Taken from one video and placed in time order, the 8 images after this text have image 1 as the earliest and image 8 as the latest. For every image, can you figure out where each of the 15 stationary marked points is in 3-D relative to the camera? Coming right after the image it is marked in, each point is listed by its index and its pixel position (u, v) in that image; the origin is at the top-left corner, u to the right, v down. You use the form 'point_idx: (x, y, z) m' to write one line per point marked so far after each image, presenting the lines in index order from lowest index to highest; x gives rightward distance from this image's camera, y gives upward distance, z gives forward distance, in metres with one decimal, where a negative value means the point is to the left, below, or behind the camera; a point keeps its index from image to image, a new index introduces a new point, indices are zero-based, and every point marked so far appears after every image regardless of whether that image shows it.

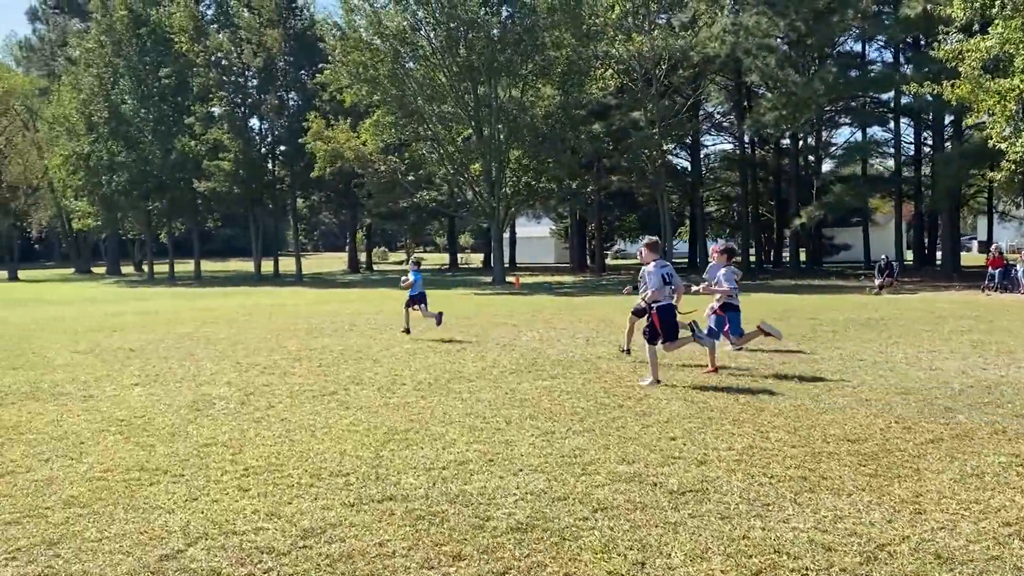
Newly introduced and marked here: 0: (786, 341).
0: (+3.3, -0.6, +12.4) m
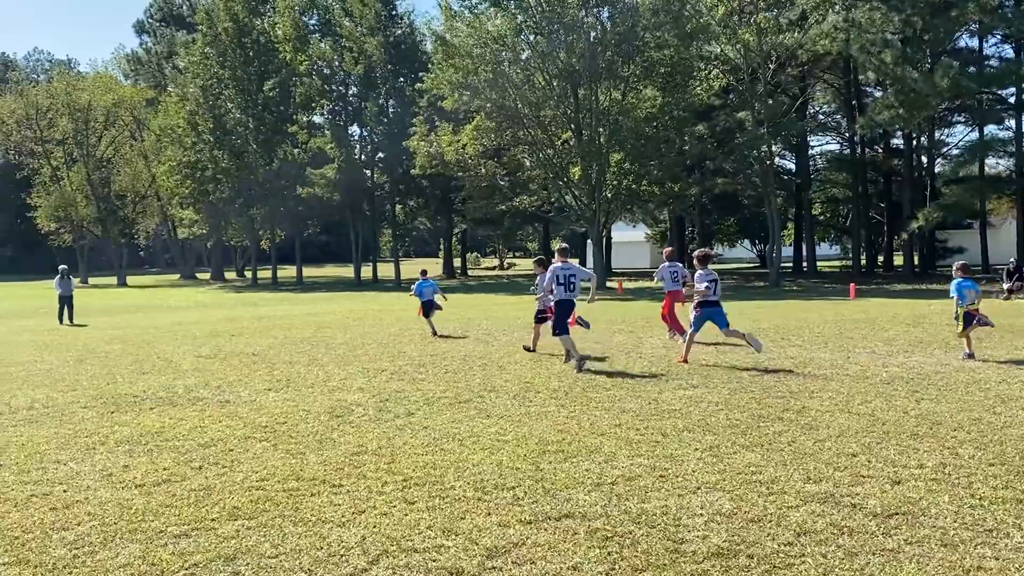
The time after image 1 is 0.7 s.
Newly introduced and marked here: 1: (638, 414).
0: (+4.8, -0.7, +11.7) m
1: (+0.9, -0.9, +7.6) m
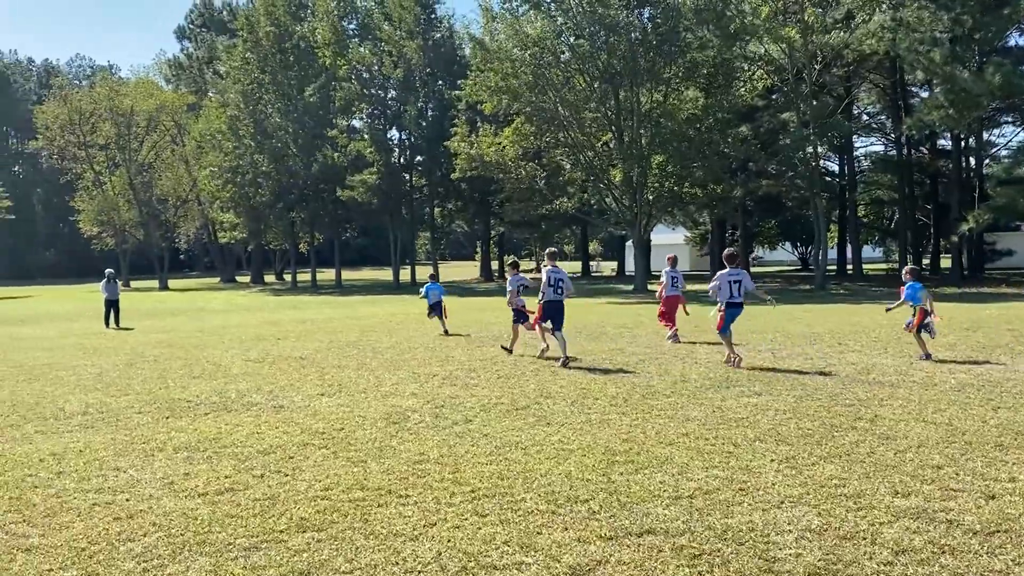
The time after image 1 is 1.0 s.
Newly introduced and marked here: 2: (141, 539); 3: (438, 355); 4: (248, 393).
0: (+5.3, -0.7, +11.4) m
1: (+1.4, -1.0, +7.3) m
2: (-1.7, -1.1, +4.7) m
3: (-0.9, -0.9, +12.9) m
4: (-2.5, -1.0, +9.7) m
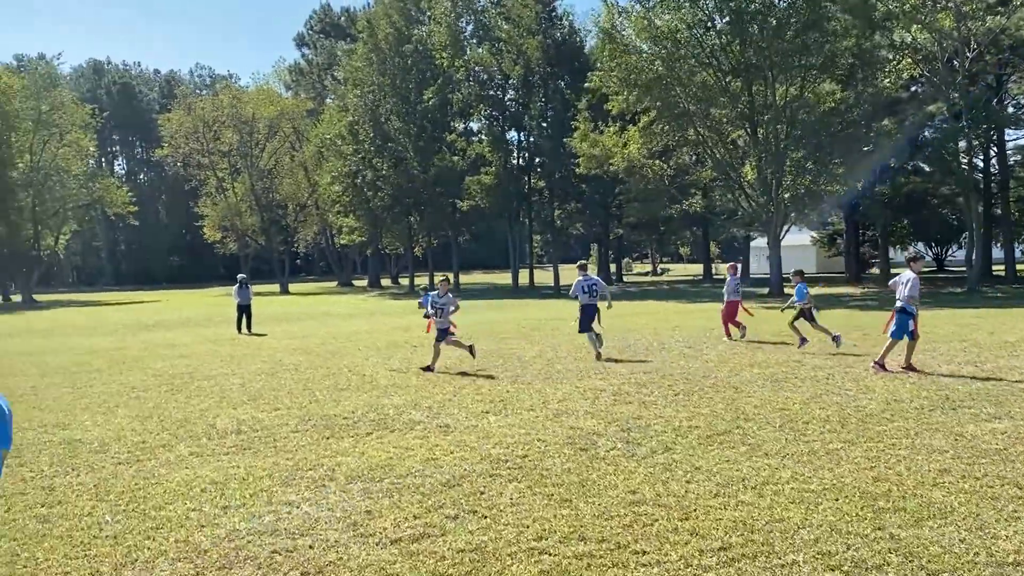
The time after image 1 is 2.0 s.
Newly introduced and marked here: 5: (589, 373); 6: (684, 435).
0: (+7.0, -0.8, +9.8) m
1: (+2.7, -1.0, +6.2) m
2: (-0.6, -1.2, +3.8) m
3: (+1.0, -0.9, +11.9) m
4: (-0.9, -1.0, +8.9) m
5: (+0.9, -0.9, +11.2) m
6: (+1.2, -1.0, +7.2) m
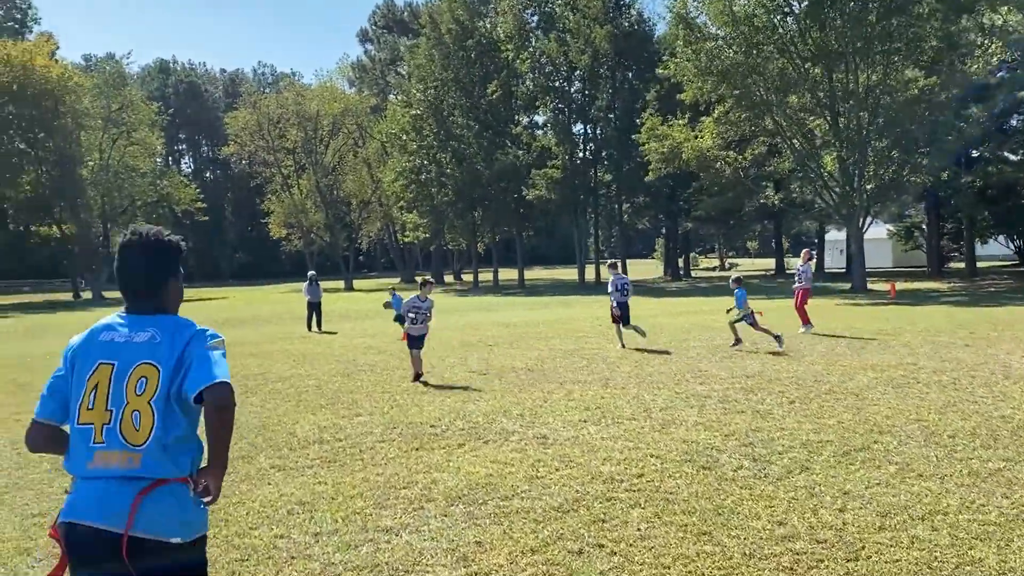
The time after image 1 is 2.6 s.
0: (+7.9, -0.7, +8.7) m
1: (+3.3, -1.0, +5.3) m
2: (-0.1, -1.2, +3.2) m
3: (+1.9, -0.9, +11.2) m
4: (-0.1, -1.0, +8.2) m
5: (+1.8, -0.9, +10.5) m
6: (+1.9, -1.0, +6.5) m
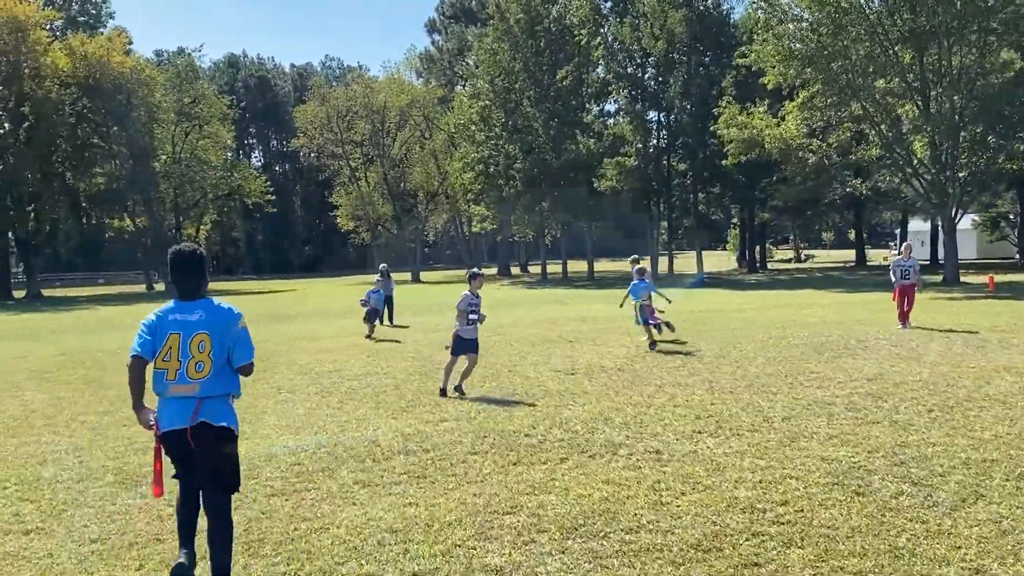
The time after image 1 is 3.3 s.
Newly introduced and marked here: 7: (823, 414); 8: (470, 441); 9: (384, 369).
0: (+8.6, -0.7, +7.4) m
1: (+3.9, -1.0, +4.3) m
2: (+0.3, -1.2, +2.4) m
3: (+2.9, -0.8, +10.2) m
4: (+0.6, -1.0, +7.4) m
5: (+2.7, -0.9, +9.5) m
6: (+2.5, -1.0, +5.5) m
7: (+2.3, -0.9, +7.6) m
8: (-0.3, -1.0, +7.0) m
9: (-1.5, -0.9, +12.0) m
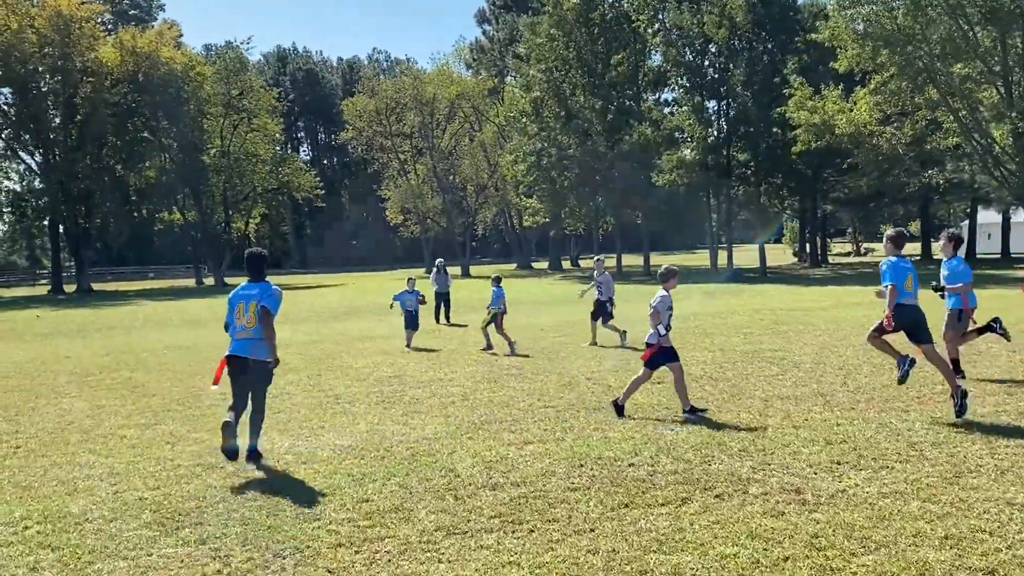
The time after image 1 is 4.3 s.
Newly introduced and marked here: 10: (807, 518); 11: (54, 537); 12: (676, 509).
0: (+9.2, -0.7, +5.9) m
1: (+4.3, -1.0, +3.1) m
2: (+0.7, -1.2, +1.3) m
3: (+3.6, -0.8, +9.0) m
4: (+1.2, -1.0, +6.3) m
5: (+3.4, -0.9, +8.3) m
6: (+3.1, -1.0, +4.3) m
7: (+2.9, -0.9, +6.5) m
8: (+0.3, -1.1, +6.0) m
9: (-0.7, -0.9, +11.0) m
10: (+1.4, -1.1, +4.8) m
11: (-2.3, -1.2, +5.1) m
12: (+0.8, -1.1, +5.1) m
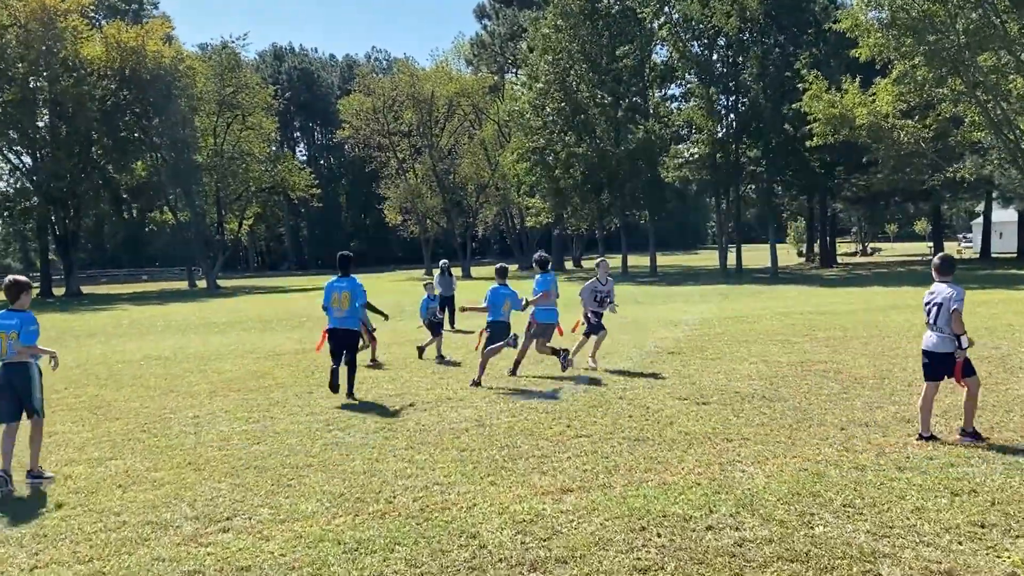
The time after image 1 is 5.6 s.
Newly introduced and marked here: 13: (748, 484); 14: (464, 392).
0: (+9.4, -0.7, +4.5) m
1: (+4.5, -1.0, +1.7) m
2: (+0.9, -1.3, -0.1) m
3: (+3.8, -0.9, +7.6) m
4: (+1.4, -1.0, +4.9) m
5: (+3.6, -0.9, +6.9) m
6: (+3.2, -1.1, +2.9) m
7: (+3.1, -1.0, +5.0) m
8: (+0.5, -1.1, +4.5) m
9: (-0.5, -1.0, +9.6) m
10: (+1.6, -1.1, +3.4) m
11: (-2.1, -1.3, +3.7) m
12: (+1.0, -1.1, +3.7) m
13: (+1.2, -1.0, +5.5) m
14: (-0.4, -1.0, +9.7) m
